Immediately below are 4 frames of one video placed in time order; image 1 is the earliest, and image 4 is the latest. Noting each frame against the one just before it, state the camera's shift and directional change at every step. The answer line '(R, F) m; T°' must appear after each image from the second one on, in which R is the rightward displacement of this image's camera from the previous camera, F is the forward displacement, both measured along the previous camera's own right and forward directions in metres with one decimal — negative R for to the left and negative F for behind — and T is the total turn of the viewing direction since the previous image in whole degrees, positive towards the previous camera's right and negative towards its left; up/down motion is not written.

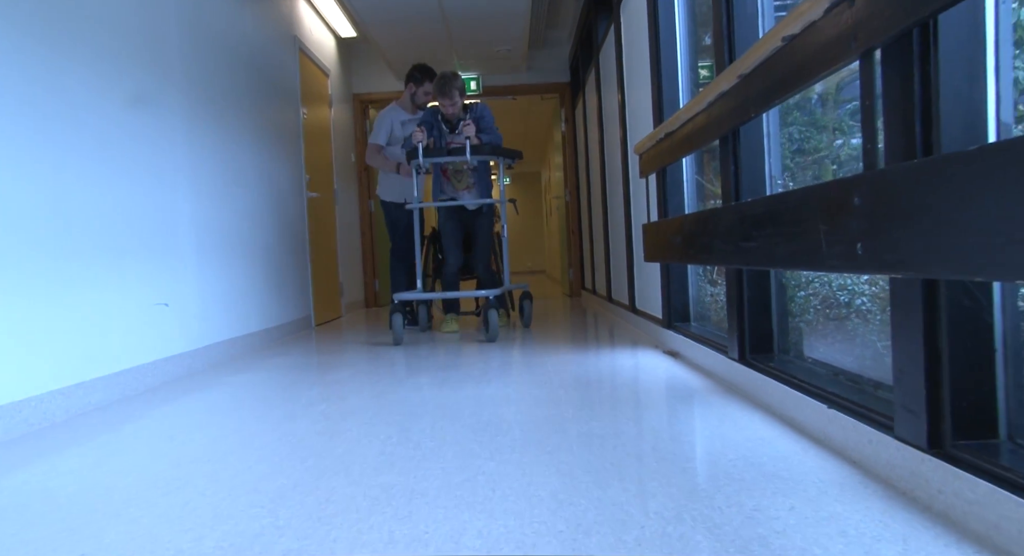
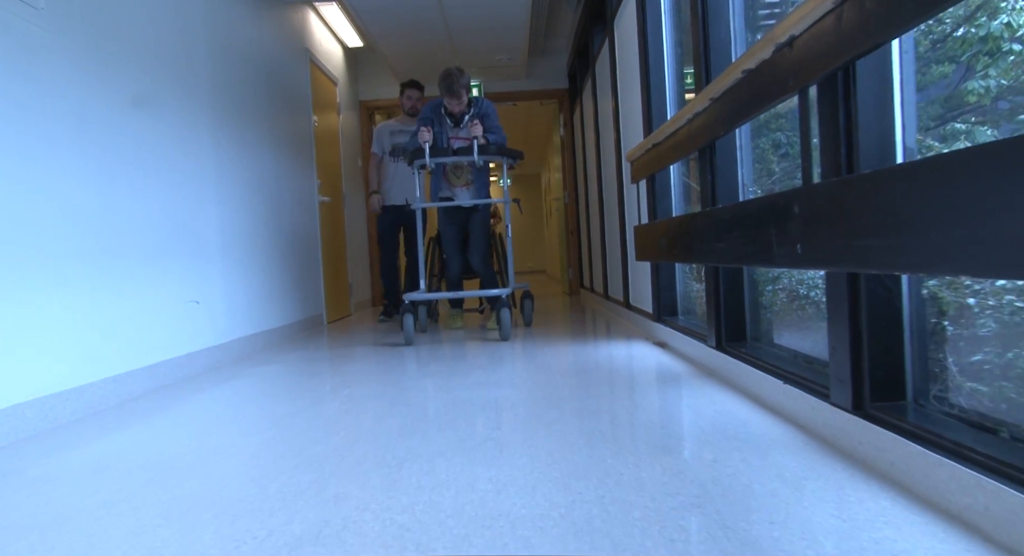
(0.0, -0.2) m; 0°
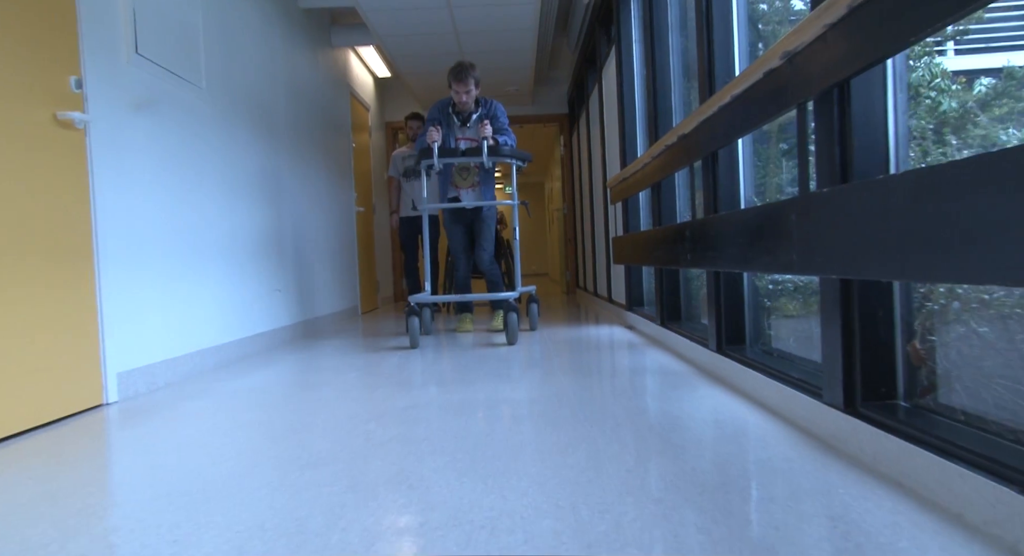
(0.0, -0.8) m; 0°
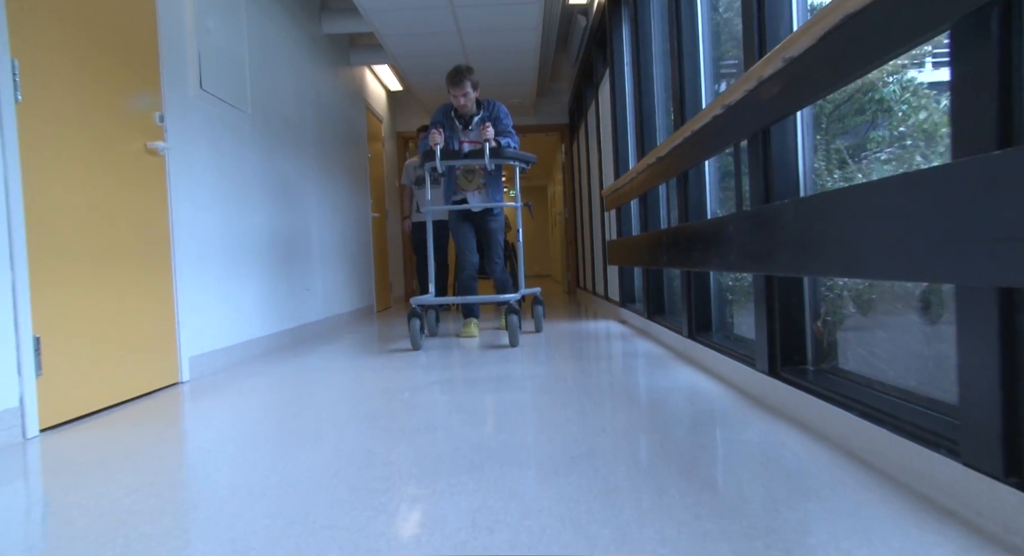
(0.0, -0.4) m; 0°
